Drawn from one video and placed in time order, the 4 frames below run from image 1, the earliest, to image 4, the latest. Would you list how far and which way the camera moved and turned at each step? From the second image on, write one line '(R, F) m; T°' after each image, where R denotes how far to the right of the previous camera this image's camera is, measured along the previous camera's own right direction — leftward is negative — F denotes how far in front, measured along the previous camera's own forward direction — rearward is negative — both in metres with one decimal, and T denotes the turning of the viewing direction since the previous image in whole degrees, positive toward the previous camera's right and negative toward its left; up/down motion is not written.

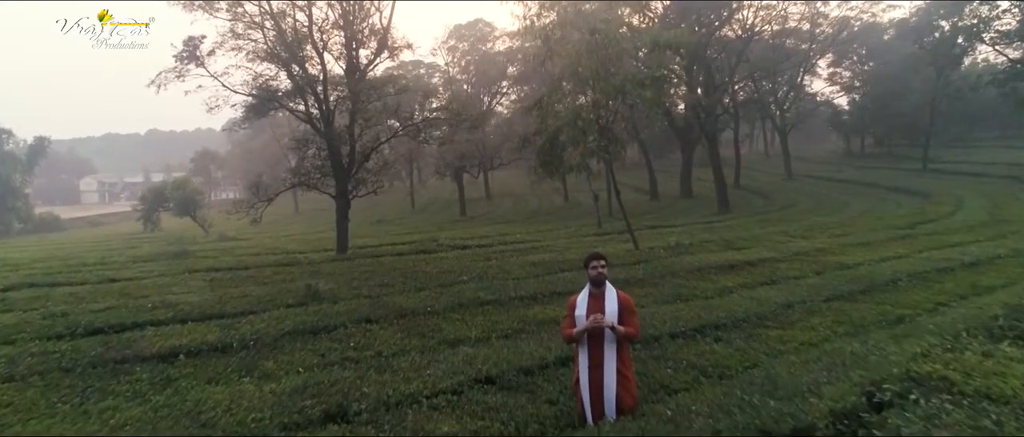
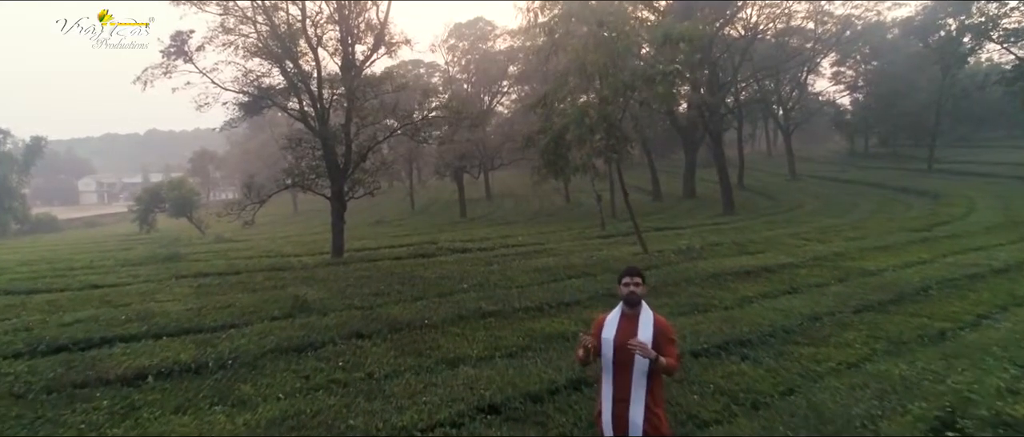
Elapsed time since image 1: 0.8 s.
(-0.1, +1.0) m; 0°
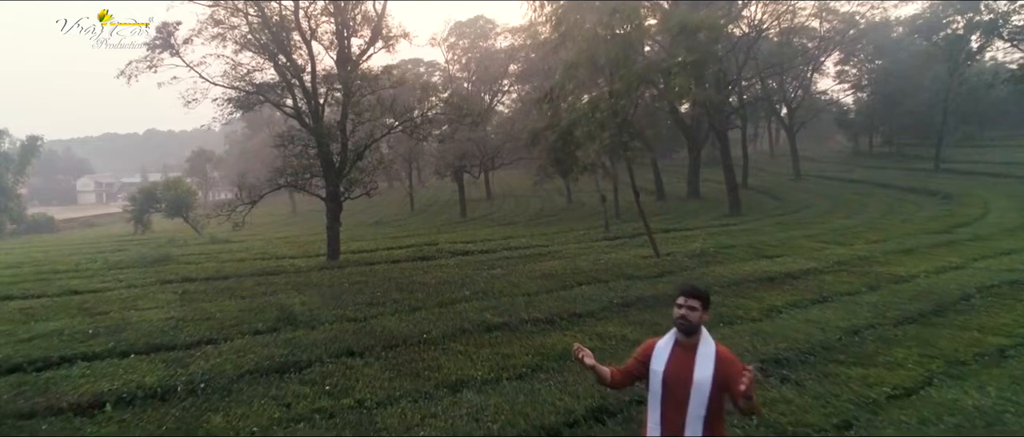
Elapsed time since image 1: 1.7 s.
(-0.1, +1.1) m; 0°
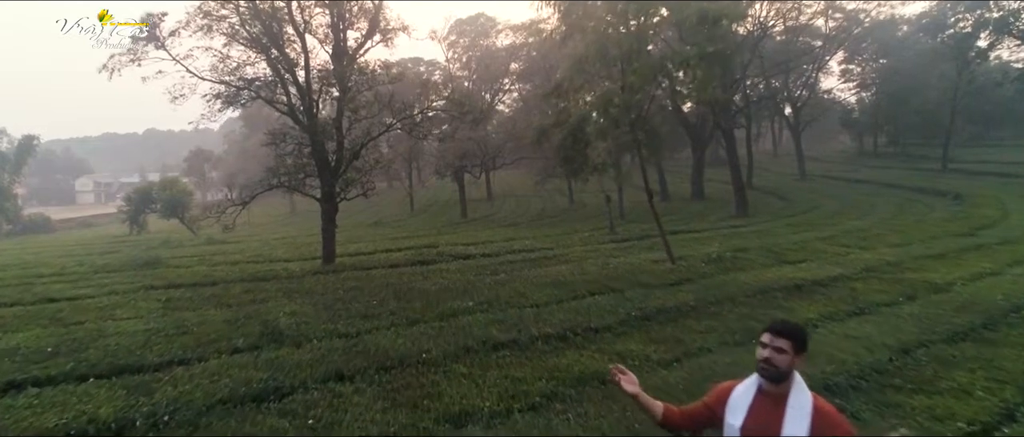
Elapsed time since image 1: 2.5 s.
(-0.1, +1.1) m; 0°
